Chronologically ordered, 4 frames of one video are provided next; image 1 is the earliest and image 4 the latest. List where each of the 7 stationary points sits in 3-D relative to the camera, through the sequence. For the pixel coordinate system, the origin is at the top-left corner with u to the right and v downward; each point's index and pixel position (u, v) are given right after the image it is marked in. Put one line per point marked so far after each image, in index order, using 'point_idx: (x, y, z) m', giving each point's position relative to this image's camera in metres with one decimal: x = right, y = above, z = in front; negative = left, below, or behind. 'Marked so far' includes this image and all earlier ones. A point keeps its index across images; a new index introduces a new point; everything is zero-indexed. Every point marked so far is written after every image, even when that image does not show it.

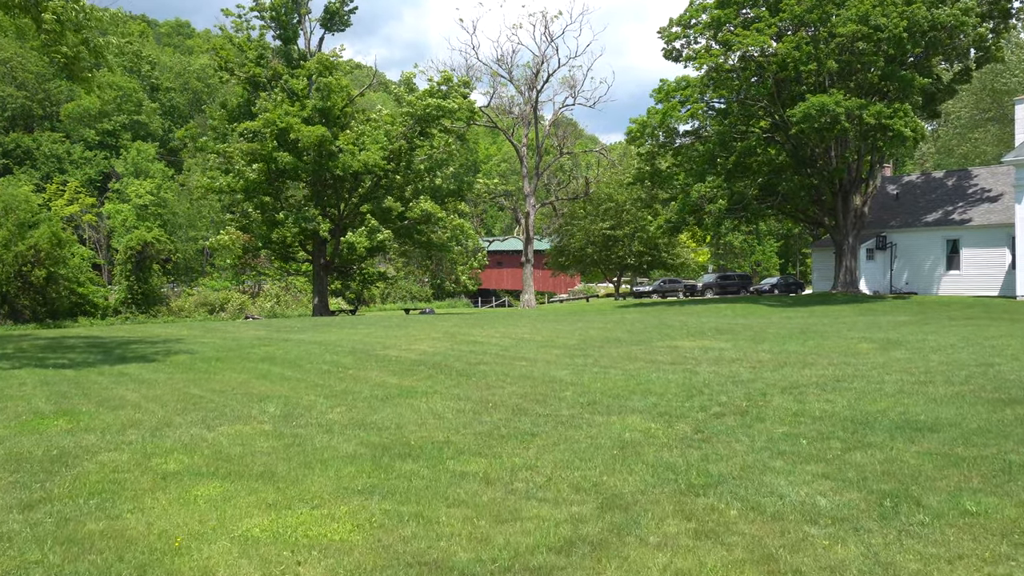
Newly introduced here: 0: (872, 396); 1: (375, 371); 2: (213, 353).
0: (+4.5, -1.3, +10.6) m
1: (-2.5, -1.5, +15.4) m
2: (-6.7, -1.5, +19.1) m
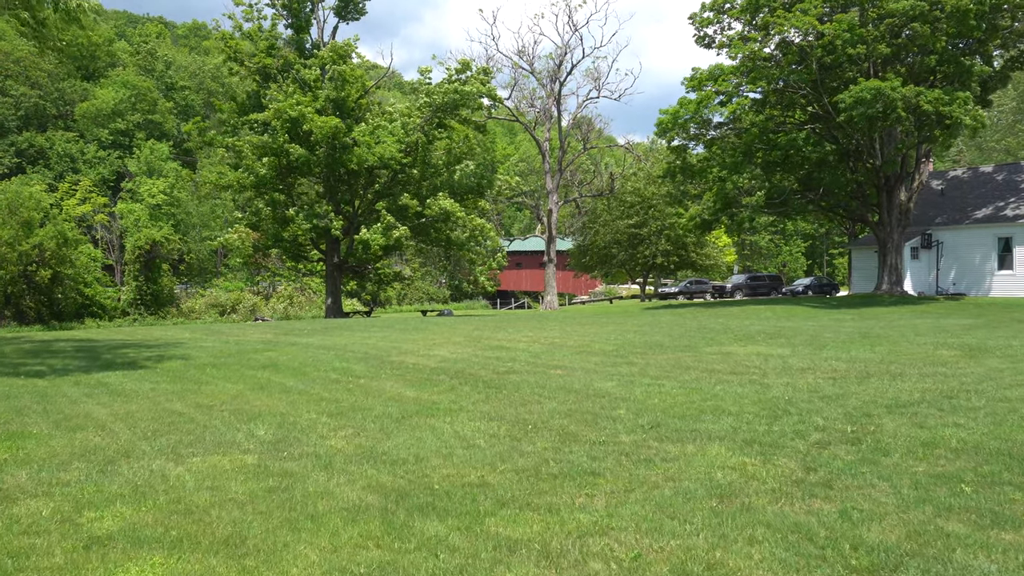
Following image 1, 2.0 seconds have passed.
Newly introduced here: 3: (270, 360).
0: (+4.9, -1.3, +8.5) m
1: (-1.9, -1.5, +13.3) m
2: (-6.1, -1.5, +17.2) m
3: (-4.9, -1.4, +17.2) m
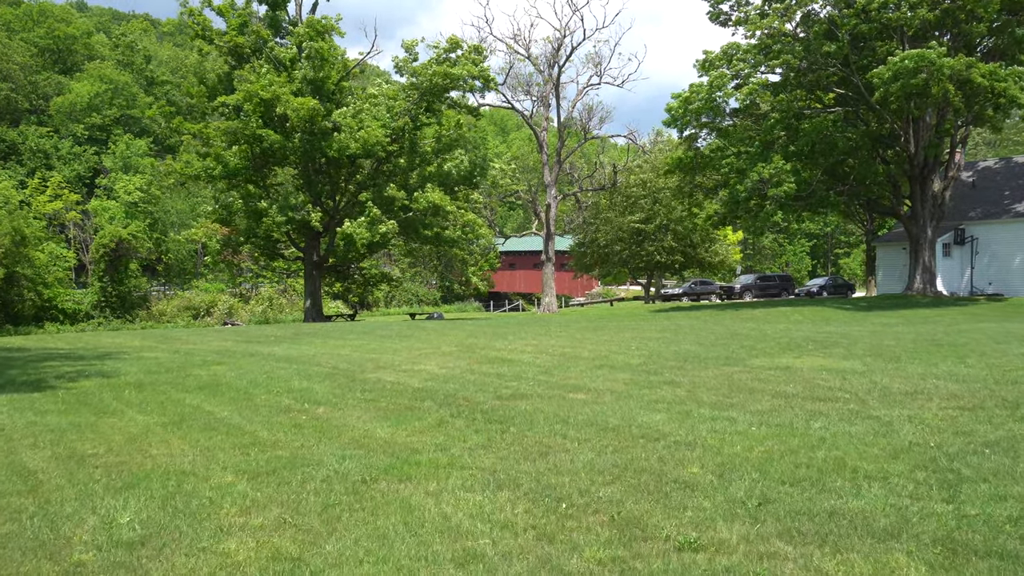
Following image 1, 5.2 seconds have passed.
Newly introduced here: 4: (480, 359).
0: (+5.1, -1.2, +5.1) m
1: (-1.8, -1.4, +9.9) m
2: (-6.0, -1.4, +13.7) m
3: (-4.8, -1.4, +13.8) m
4: (-0.6, -1.3, +15.3) m
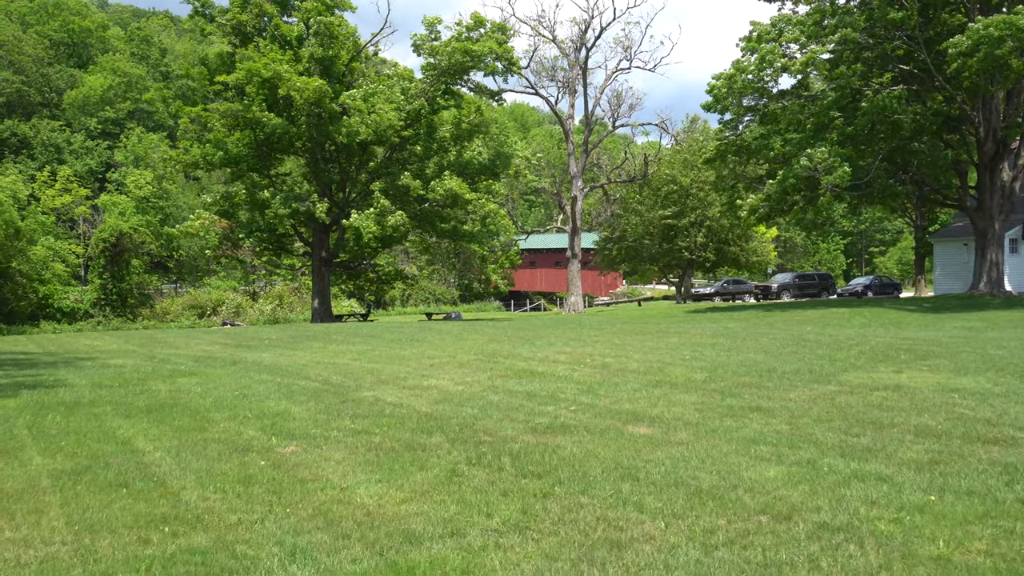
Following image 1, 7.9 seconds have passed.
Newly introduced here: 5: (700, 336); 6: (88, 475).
0: (+5.3, -1.2, +2.1) m
1: (-1.5, -1.4, +7.1) m
2: (-5.6, -1.4, +11.0) m
3: (-4.4, -1.4, +11.0) m
4: (-0.1, -1.2, +12.5) m
5: (+4.2, -1.1, +19.3) m
6: (-3.3, -1.4, +6.7) m
